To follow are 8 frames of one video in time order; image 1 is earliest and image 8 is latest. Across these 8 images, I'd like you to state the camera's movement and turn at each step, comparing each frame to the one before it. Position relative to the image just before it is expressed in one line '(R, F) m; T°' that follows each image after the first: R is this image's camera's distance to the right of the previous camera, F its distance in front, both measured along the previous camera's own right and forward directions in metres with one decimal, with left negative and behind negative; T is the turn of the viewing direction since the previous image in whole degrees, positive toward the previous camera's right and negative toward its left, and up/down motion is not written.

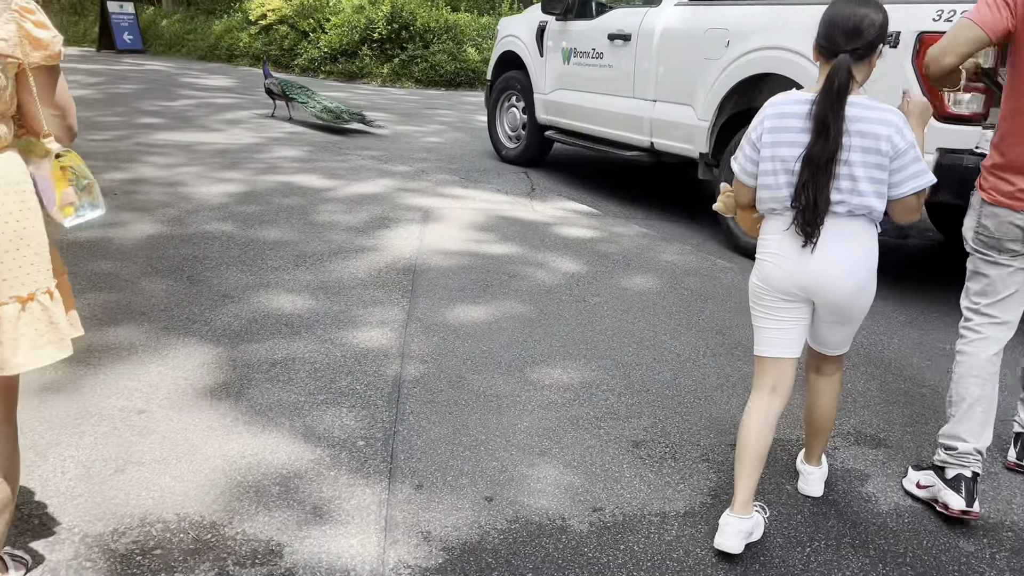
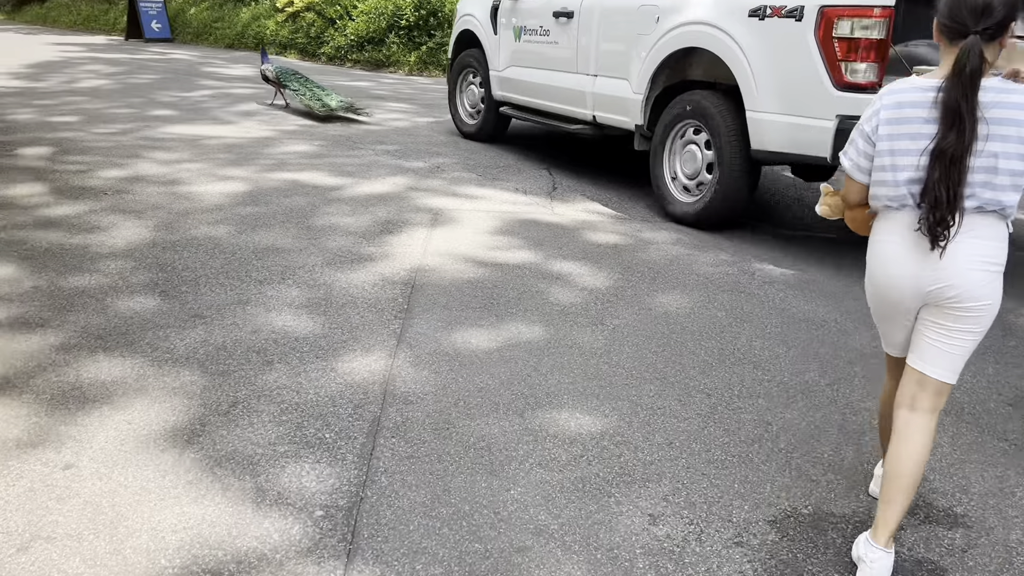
(+0.1, +0.5) m; -3°
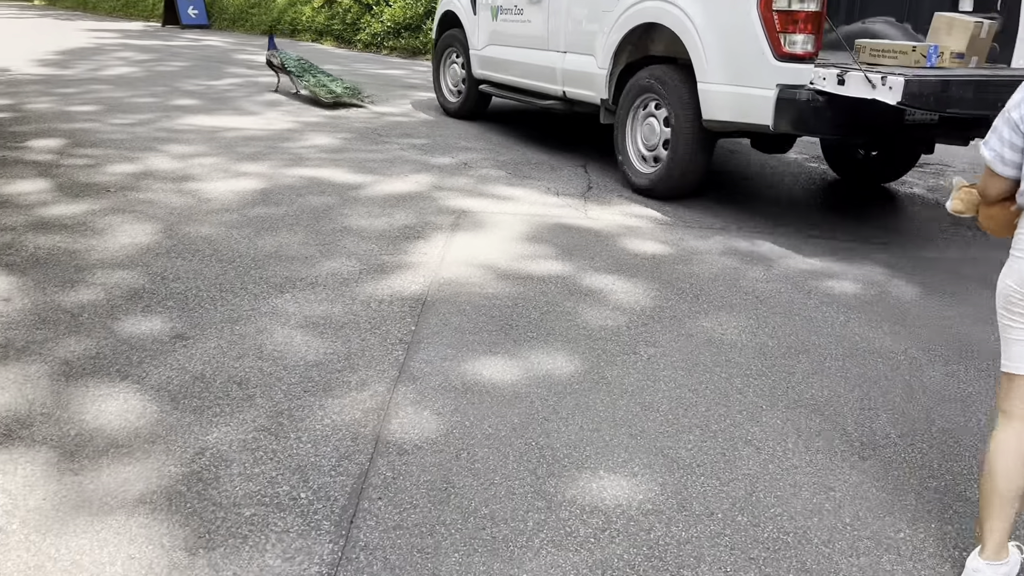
(+0.1, +0.5) m; -3°
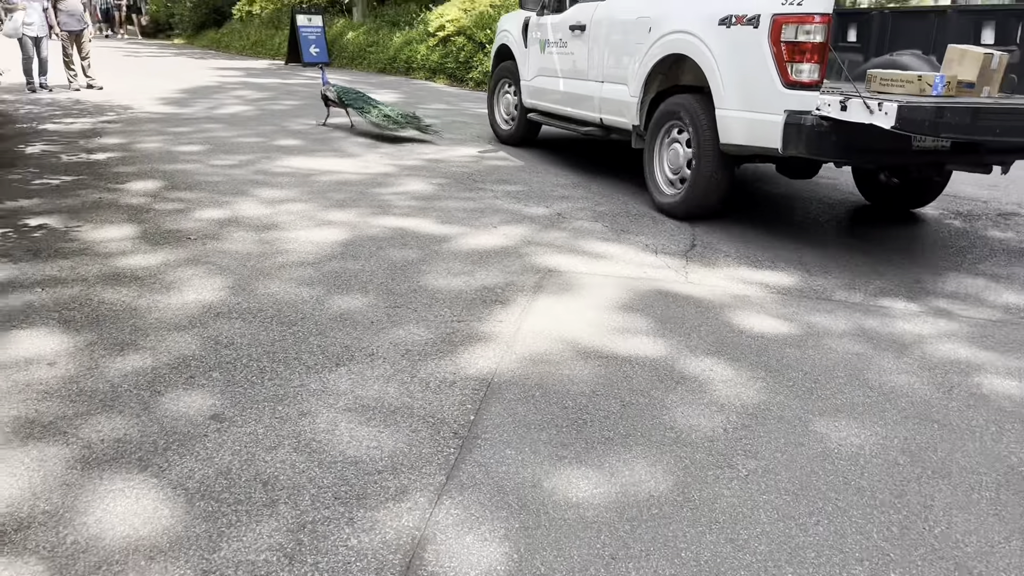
(+0.1, +0.5) m; -8°
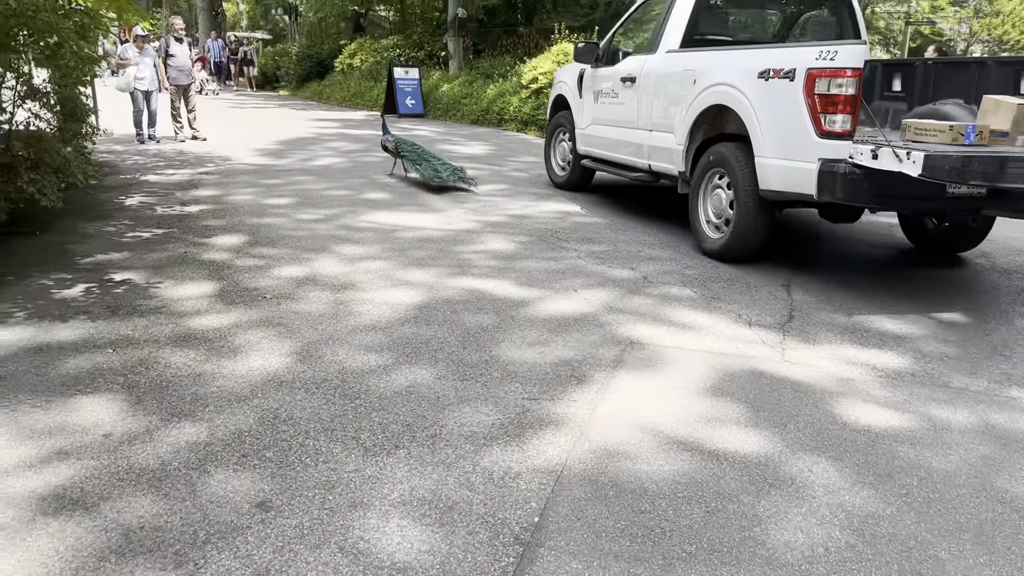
(+0.1, +0.3) m; -6°
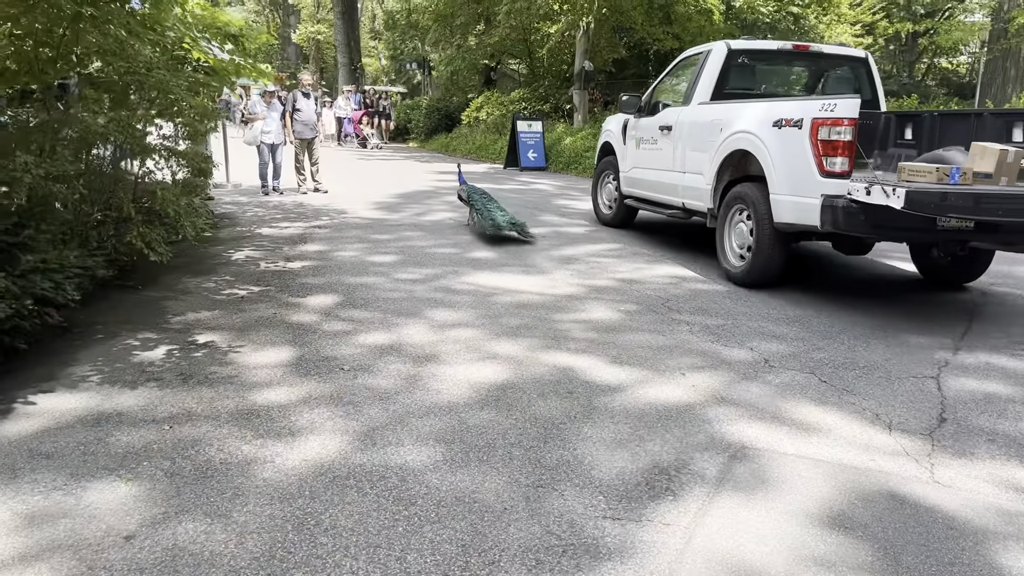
(+0.2, +0.5) m; -9°
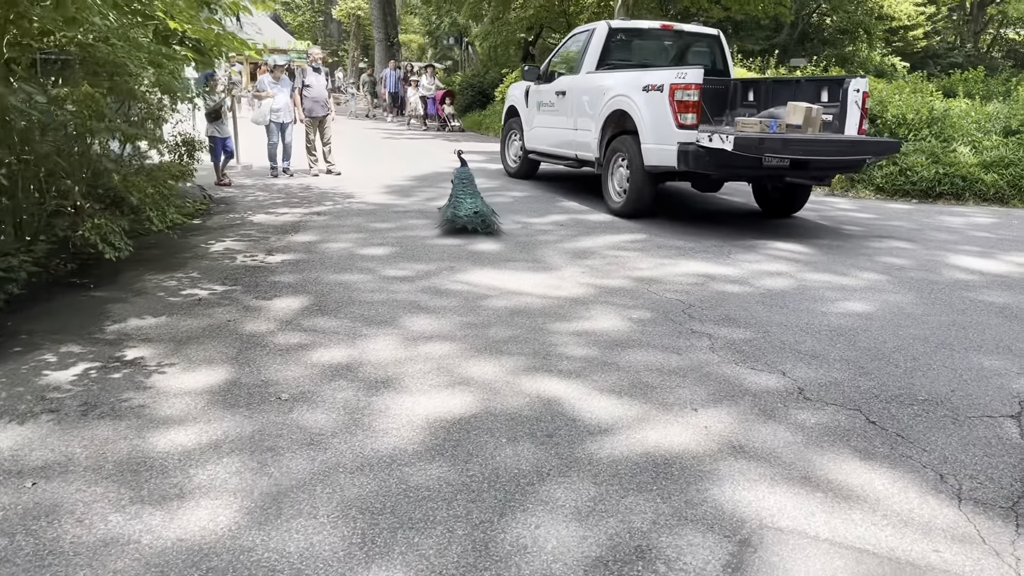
(+0.4, +0.9) m; -3°
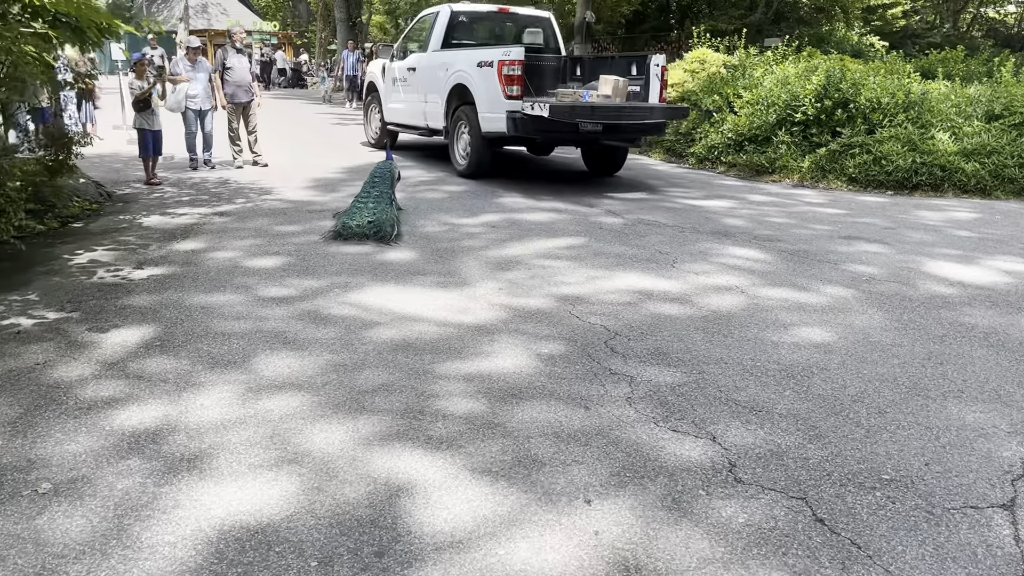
(+0.5, +1.0) m; +1°
